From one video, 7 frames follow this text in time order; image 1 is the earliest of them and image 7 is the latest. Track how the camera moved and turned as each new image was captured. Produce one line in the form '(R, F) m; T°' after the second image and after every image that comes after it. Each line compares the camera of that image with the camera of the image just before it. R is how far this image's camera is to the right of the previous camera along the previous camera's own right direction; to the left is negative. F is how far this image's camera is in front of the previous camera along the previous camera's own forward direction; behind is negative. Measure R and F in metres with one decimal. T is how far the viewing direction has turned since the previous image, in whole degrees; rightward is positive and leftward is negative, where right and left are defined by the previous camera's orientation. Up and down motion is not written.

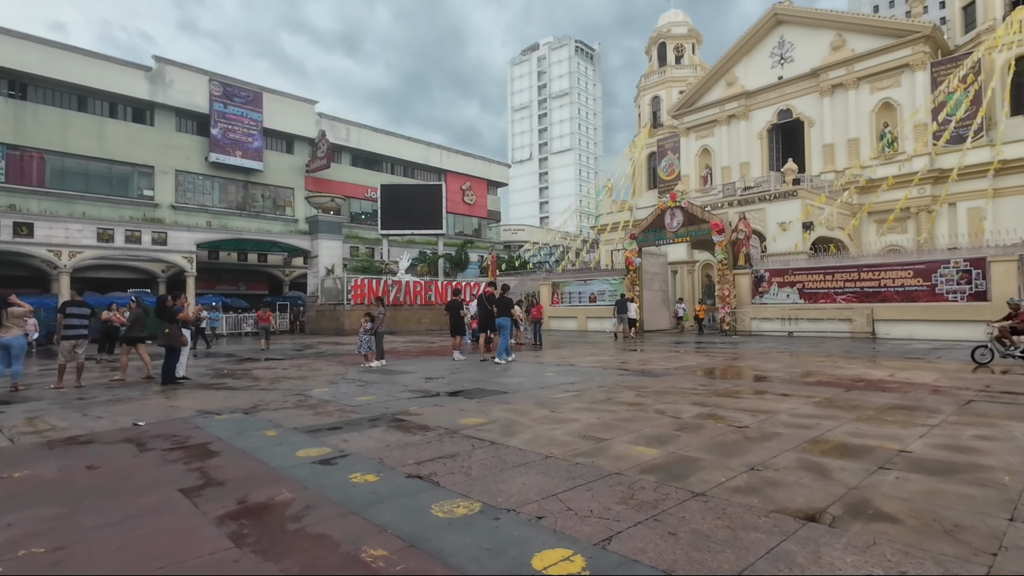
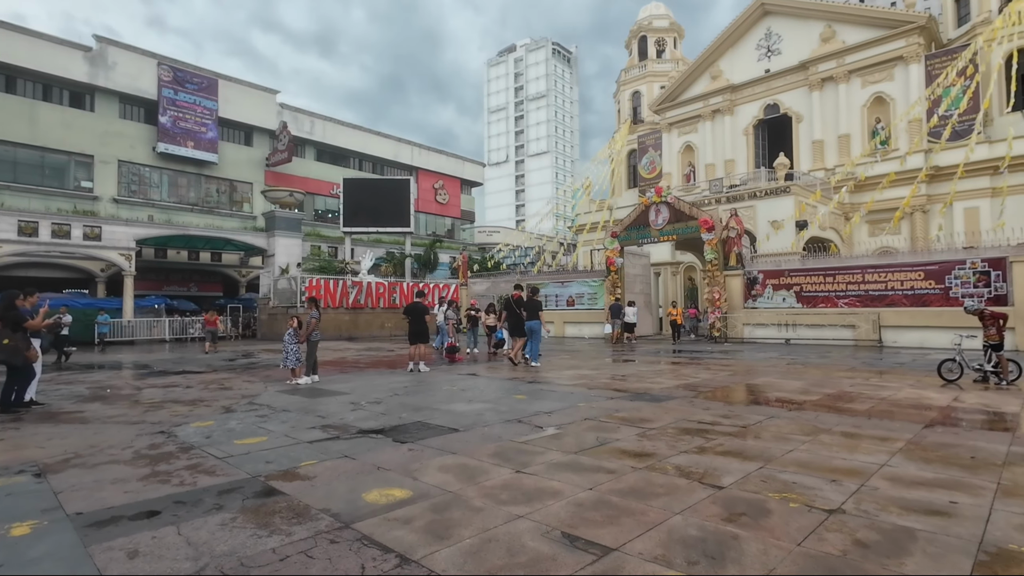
(+0.2, +2.2) m; +3°
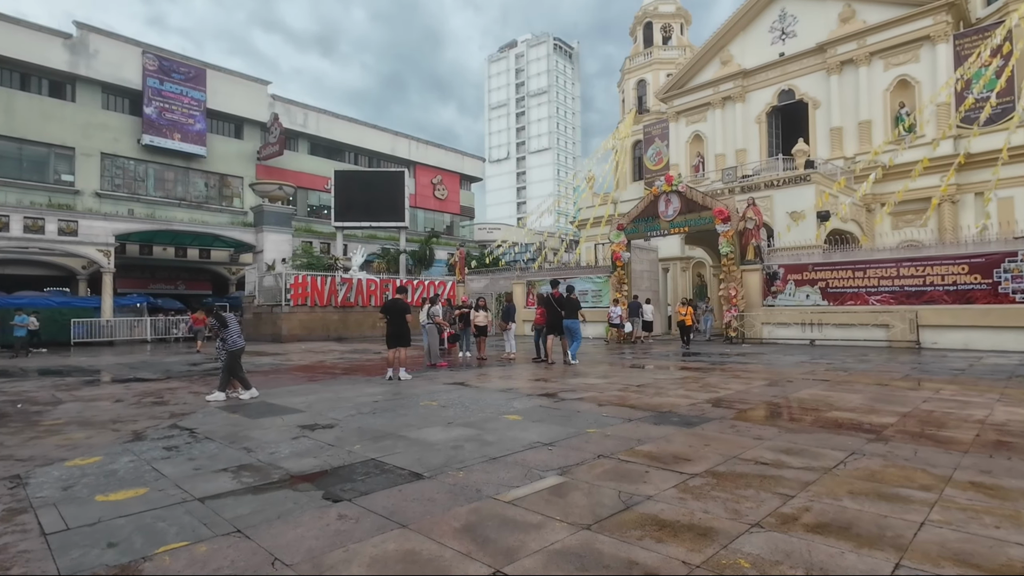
(+0.1, +1.6) m; 0°
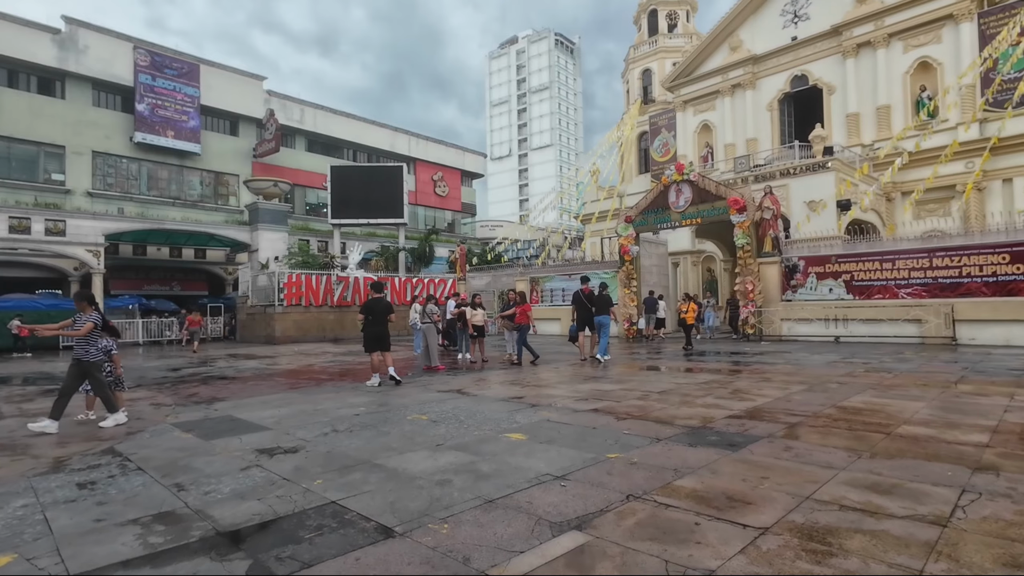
(0.0, +1.0) m; 0°
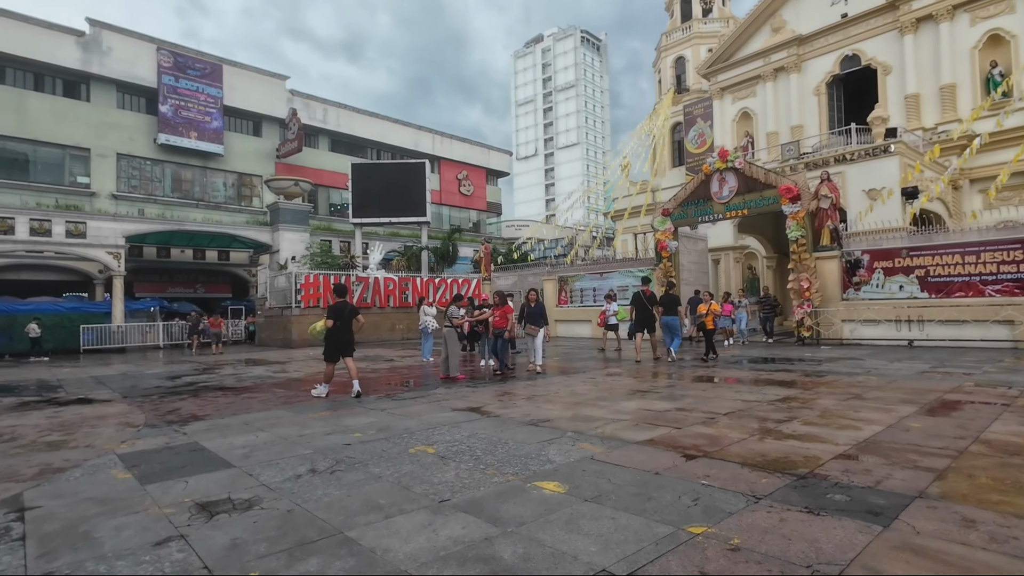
(0.0, +1.4) m; -3°
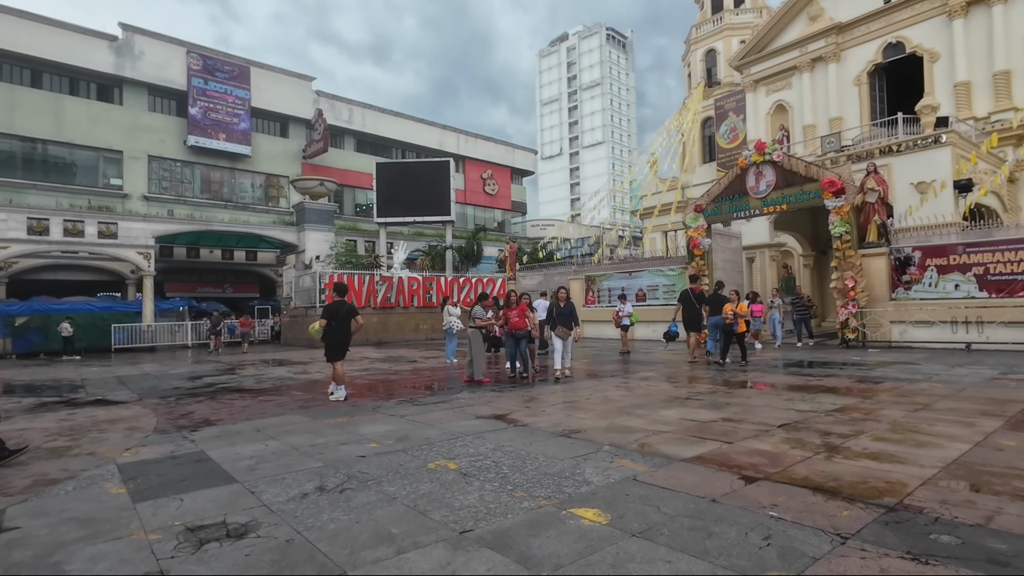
(0.0, +0.5) m; -3°
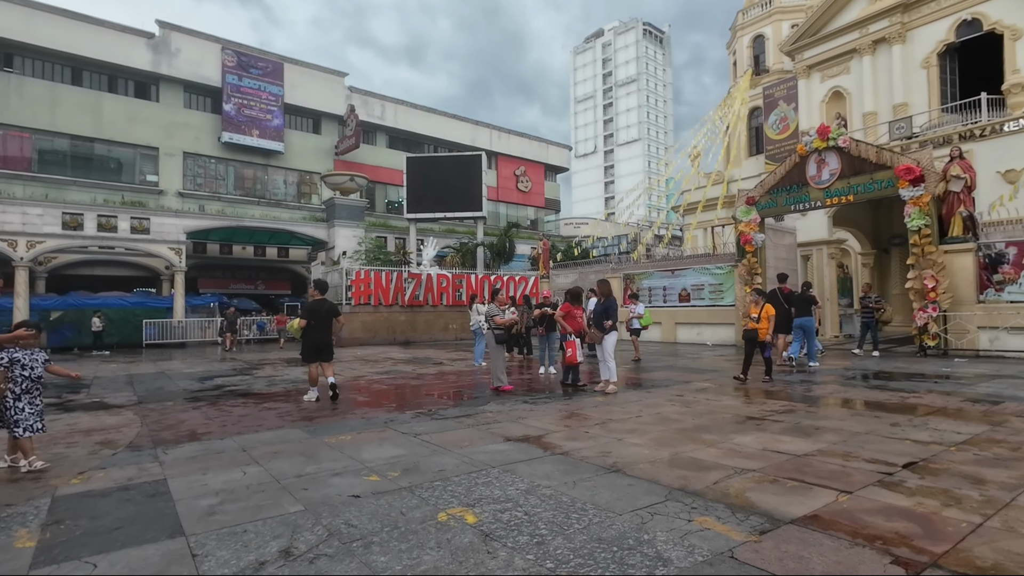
(-0.1, +1.1) m; -3°
